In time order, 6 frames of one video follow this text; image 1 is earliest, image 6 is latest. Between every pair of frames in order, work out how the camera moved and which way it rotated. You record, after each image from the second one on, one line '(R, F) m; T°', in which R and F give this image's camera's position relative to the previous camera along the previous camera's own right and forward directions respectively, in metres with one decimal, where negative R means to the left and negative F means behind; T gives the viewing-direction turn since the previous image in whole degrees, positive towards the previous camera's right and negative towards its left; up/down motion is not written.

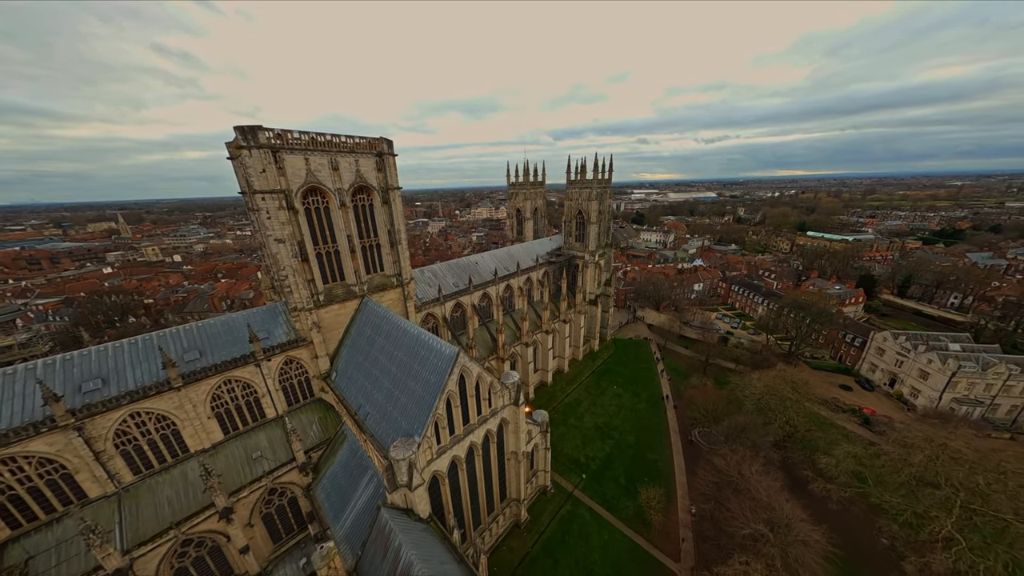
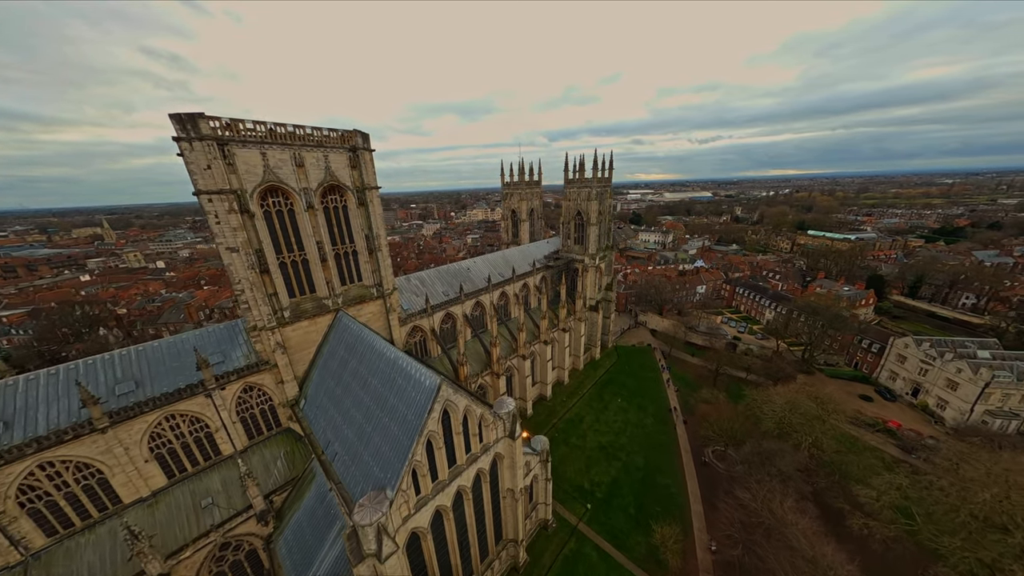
(+0.2, +2.7) m; +1°
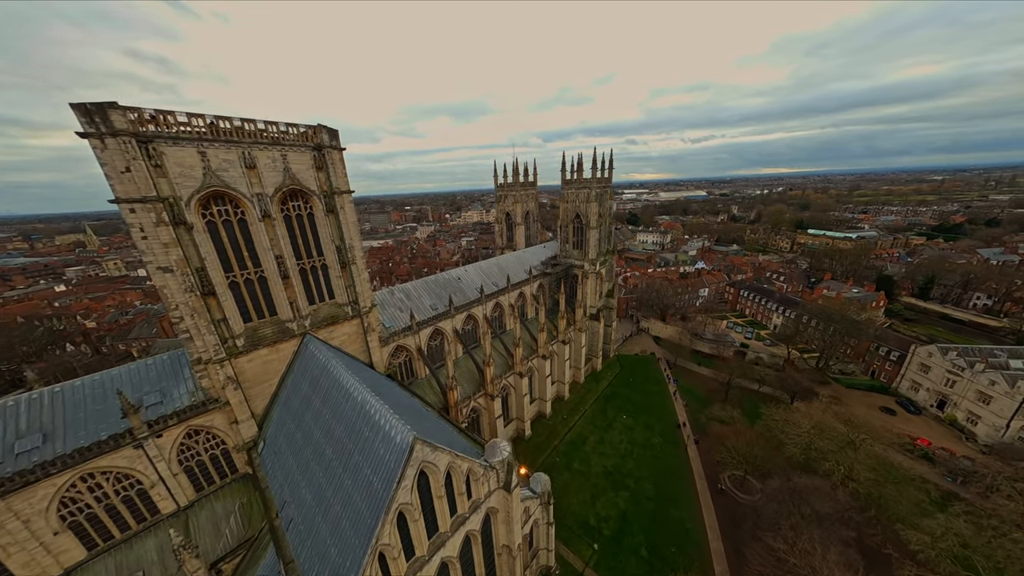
(+0.2, +2.7) m; +1°
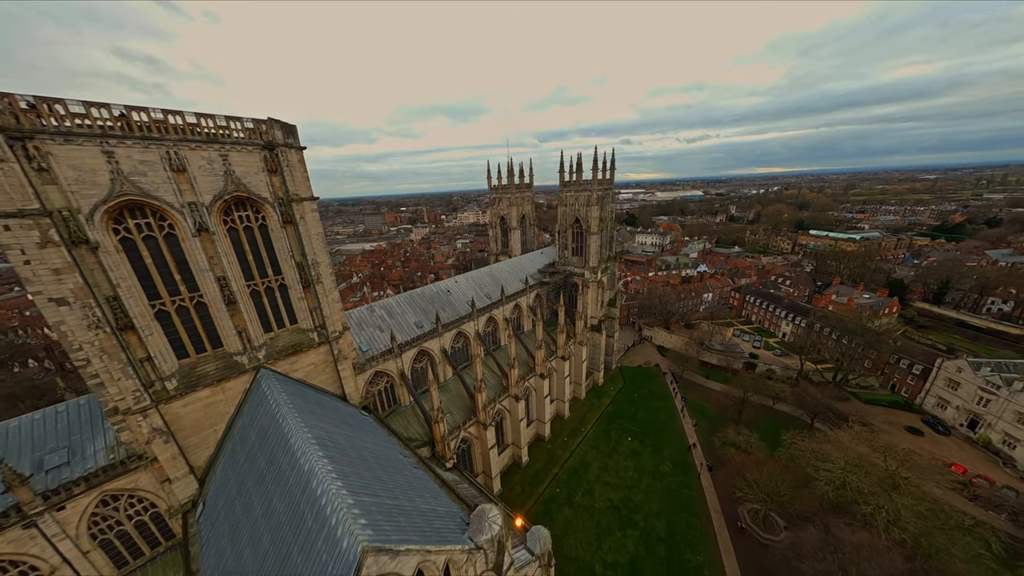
(+0.2, +2.8) m; +1°
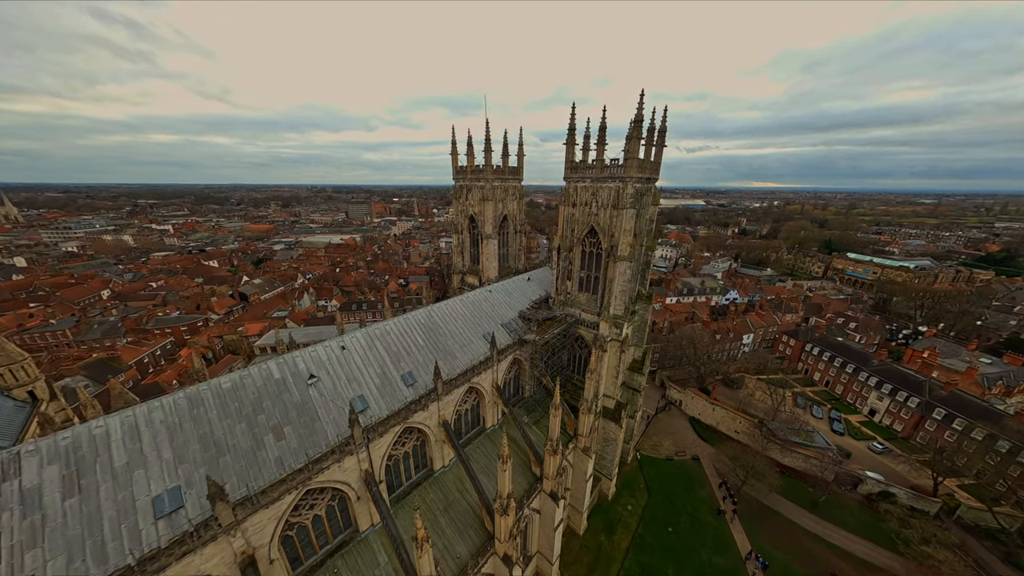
(+2.1, +15.3) m; +1°
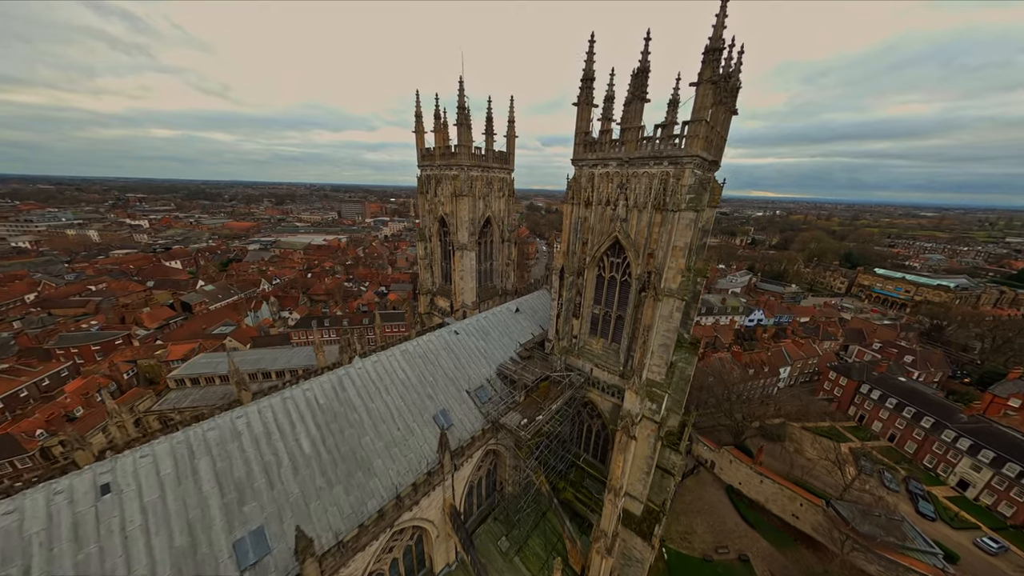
(+1.0, +7.6) m; 0°
